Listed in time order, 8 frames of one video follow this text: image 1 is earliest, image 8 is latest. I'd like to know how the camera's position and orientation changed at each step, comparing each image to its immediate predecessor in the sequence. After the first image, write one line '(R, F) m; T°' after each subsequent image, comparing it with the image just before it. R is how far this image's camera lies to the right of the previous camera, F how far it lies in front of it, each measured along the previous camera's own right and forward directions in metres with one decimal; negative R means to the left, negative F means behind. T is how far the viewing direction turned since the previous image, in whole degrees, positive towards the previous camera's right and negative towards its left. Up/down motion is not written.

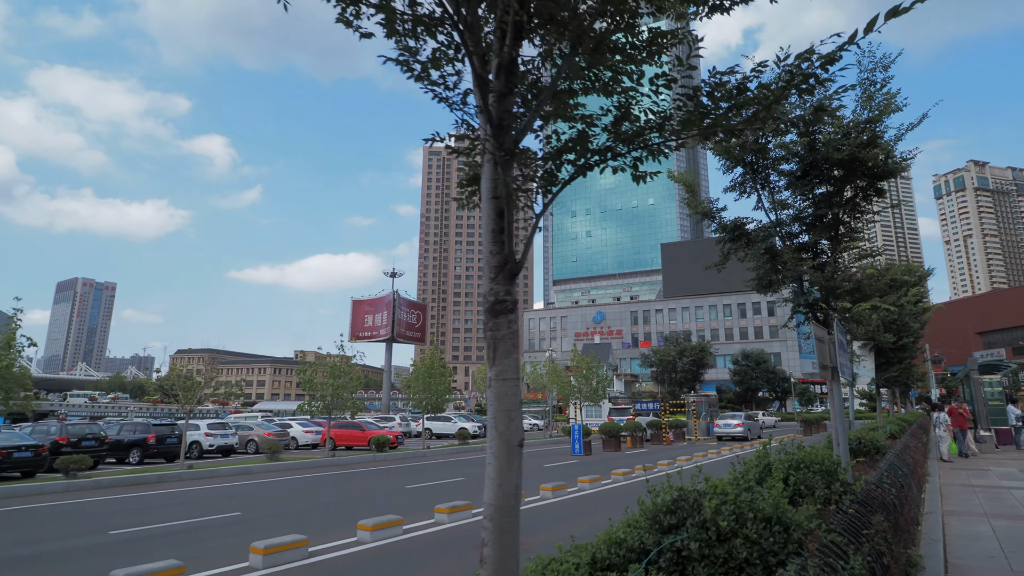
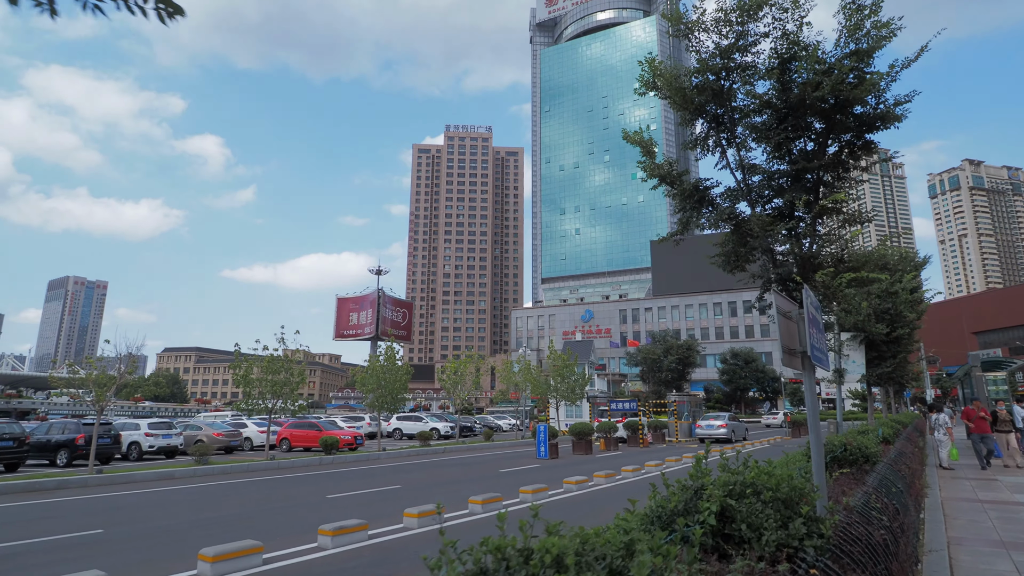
(+1.2, +1.8) m; +1°
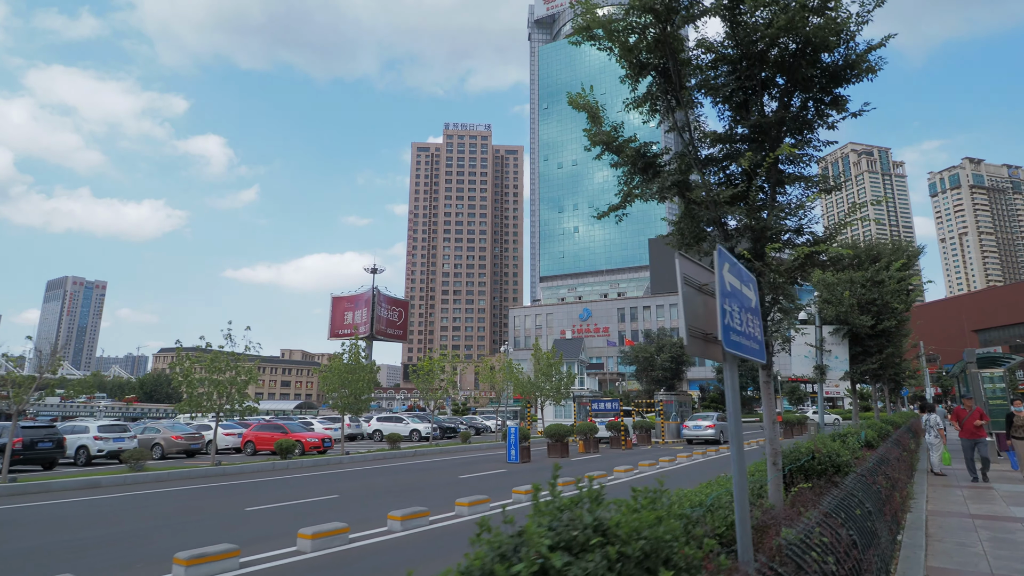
(+1.2, +1.2) m; 0°
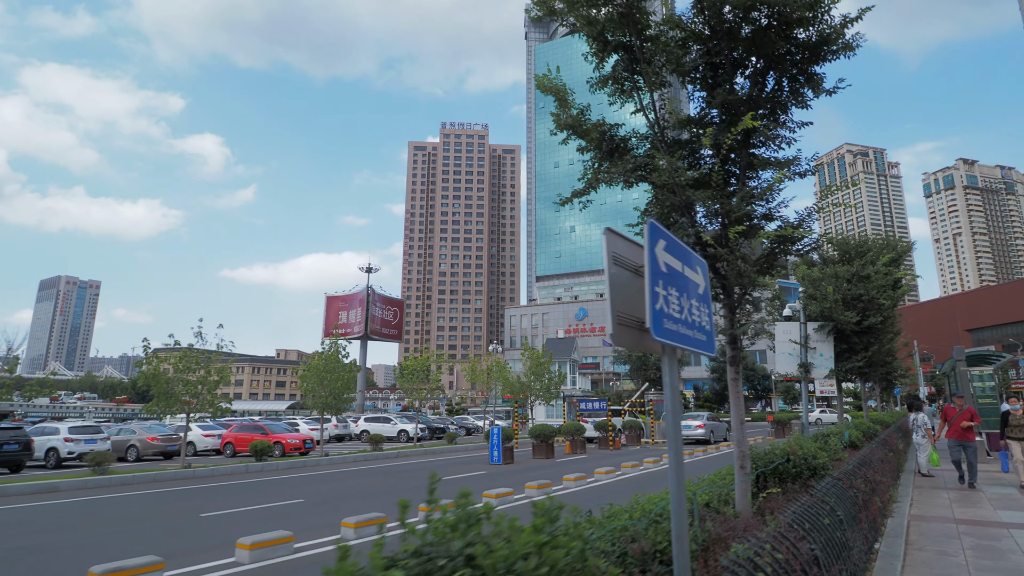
(+0.5, +0.5) m; 0°
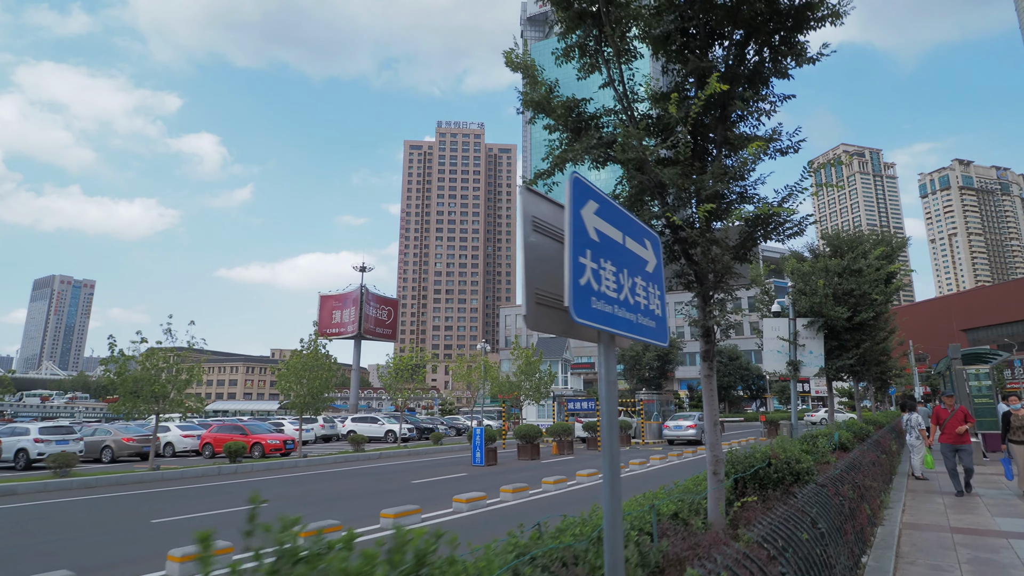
(+0.4, +0.6) m; 0°
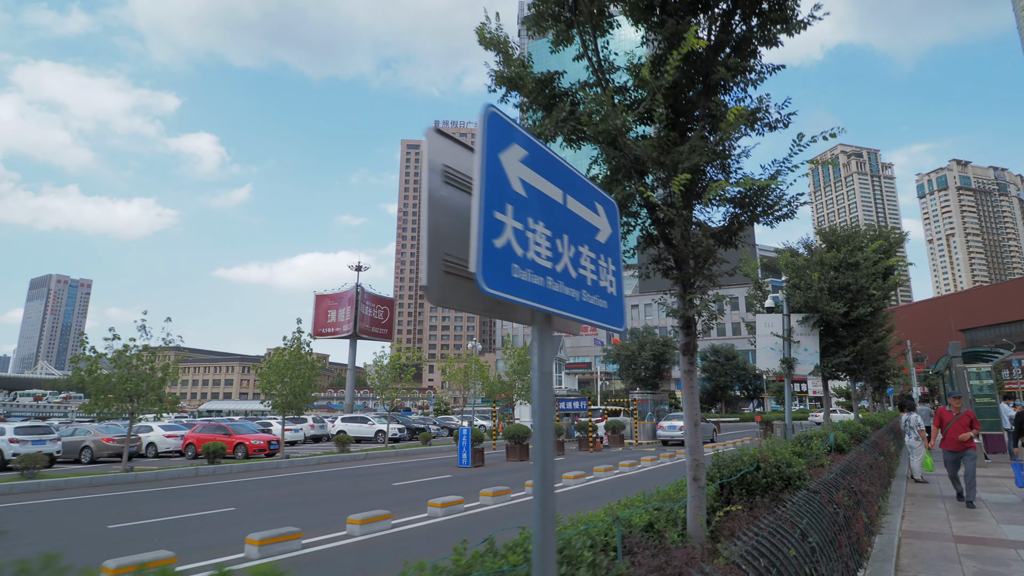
(+0.3, +0.5) m; 0°
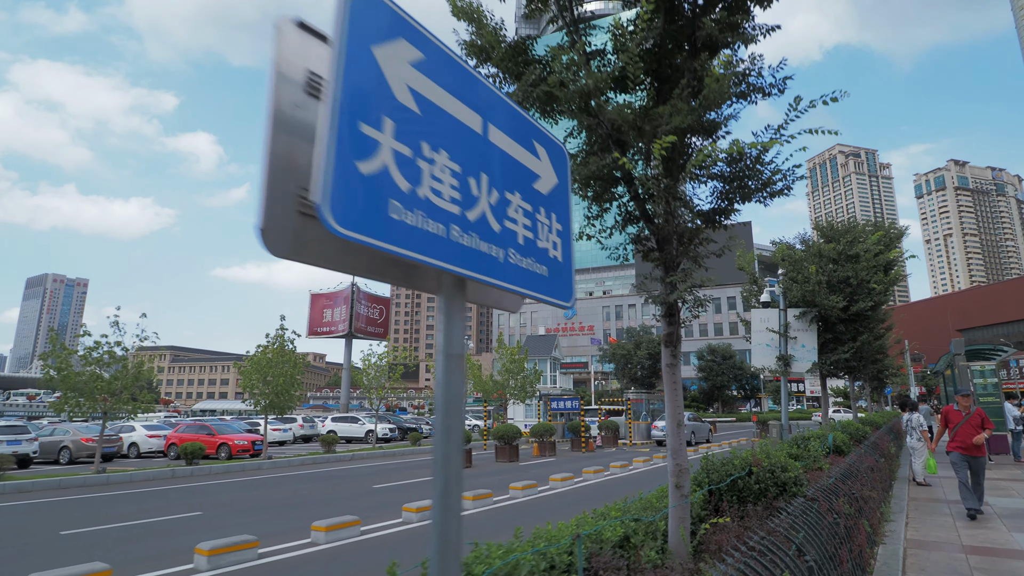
(+0.3, +0.6) m; 0°
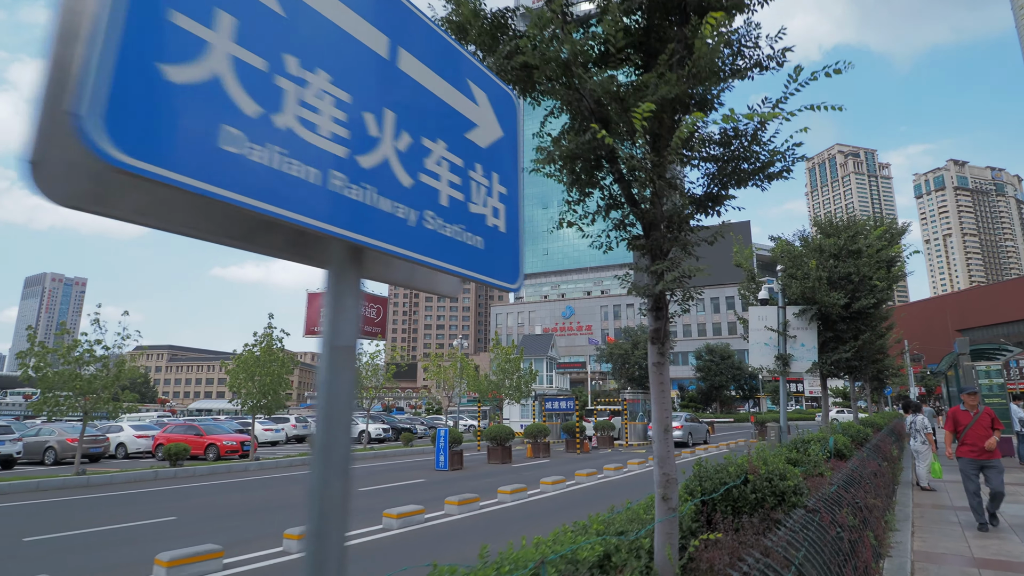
(+0.2, +0.4) m; 0°
